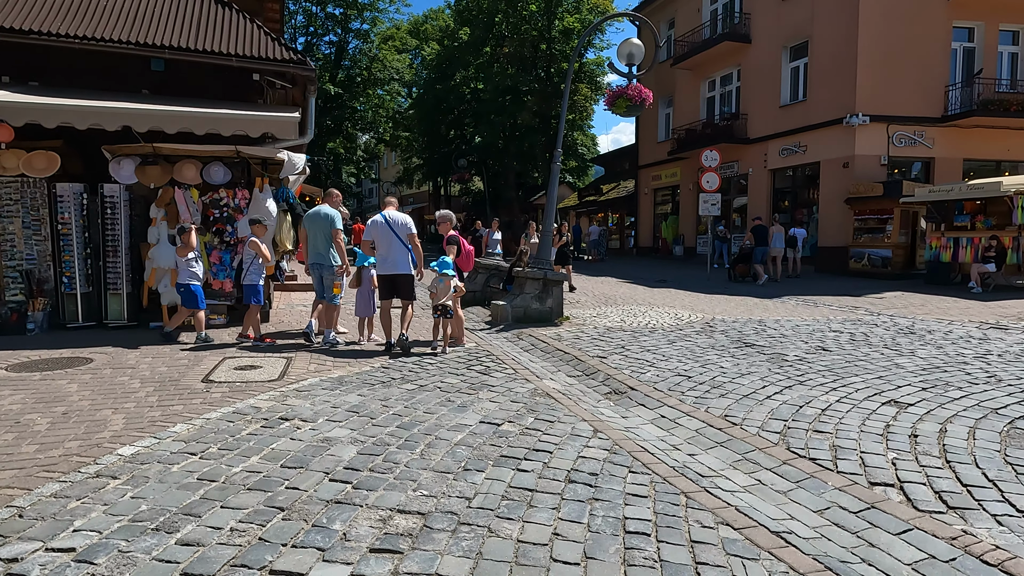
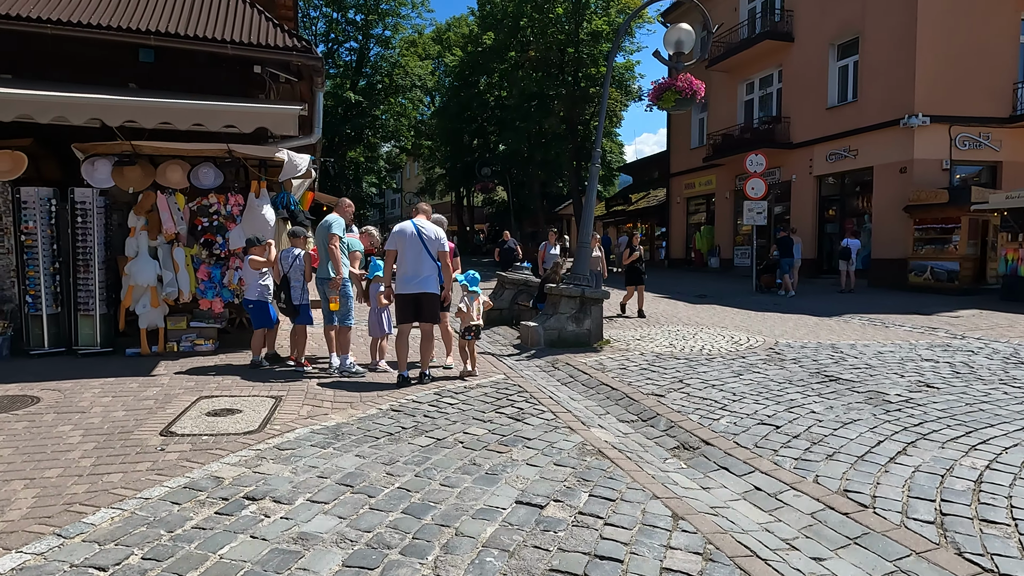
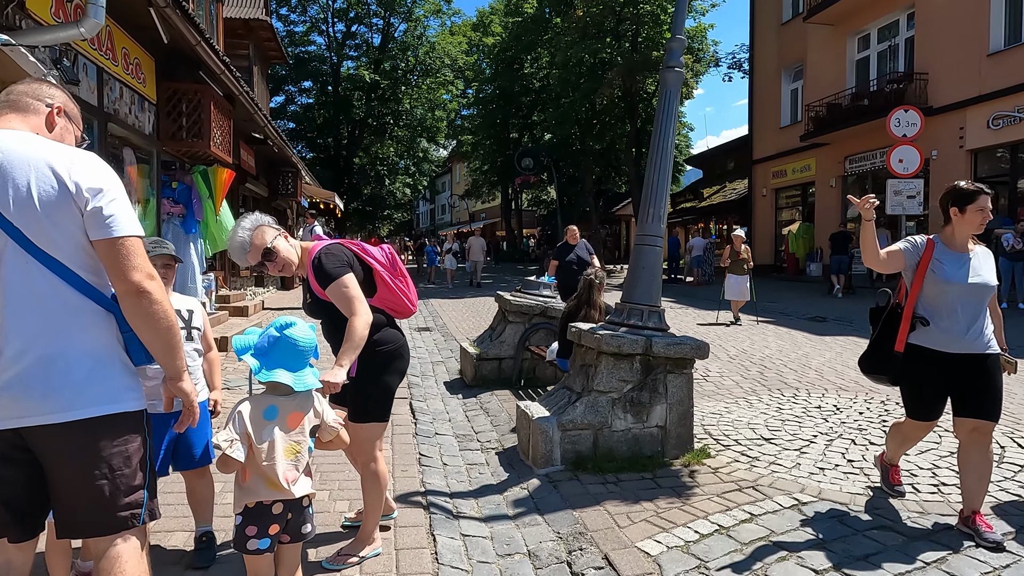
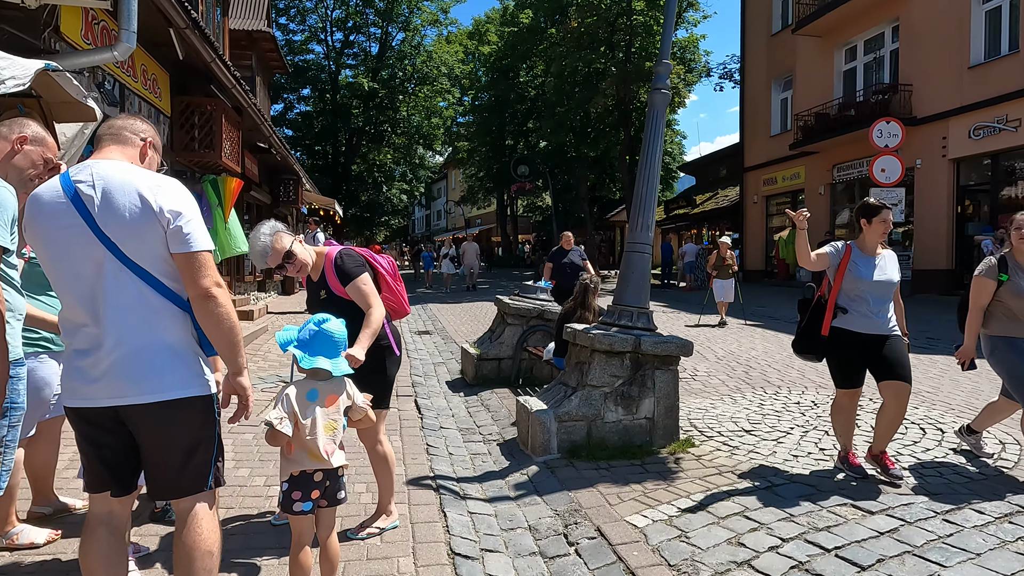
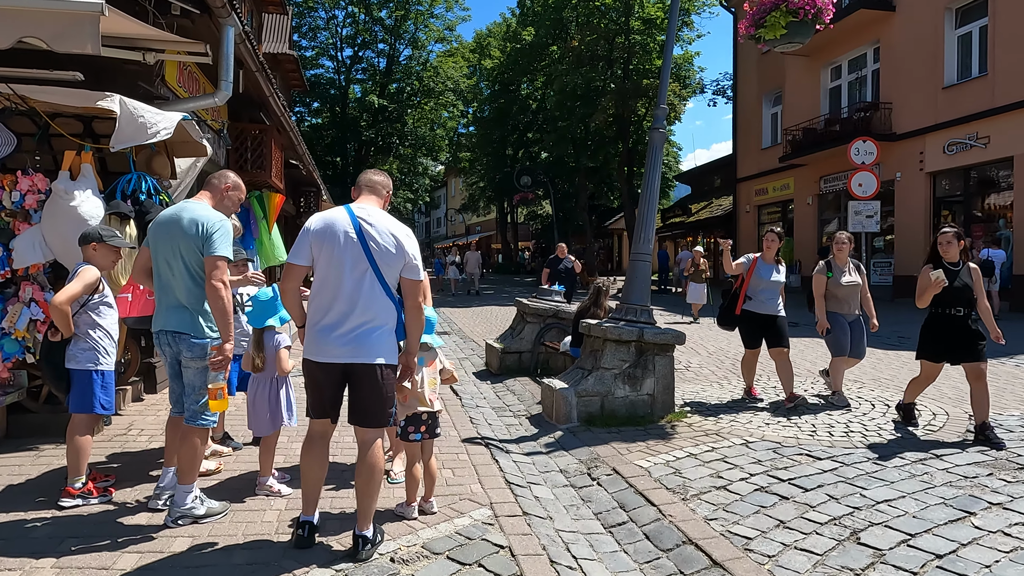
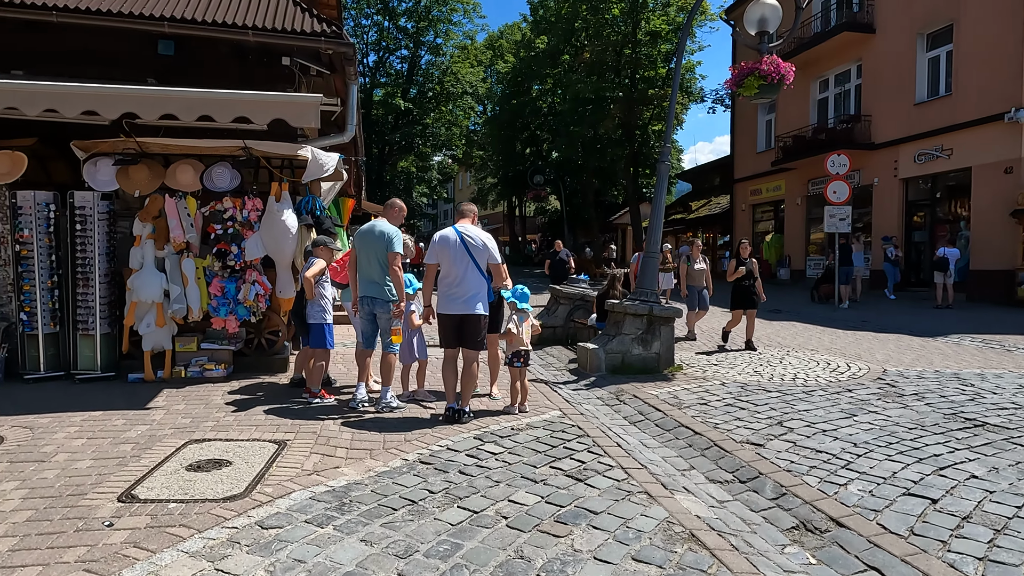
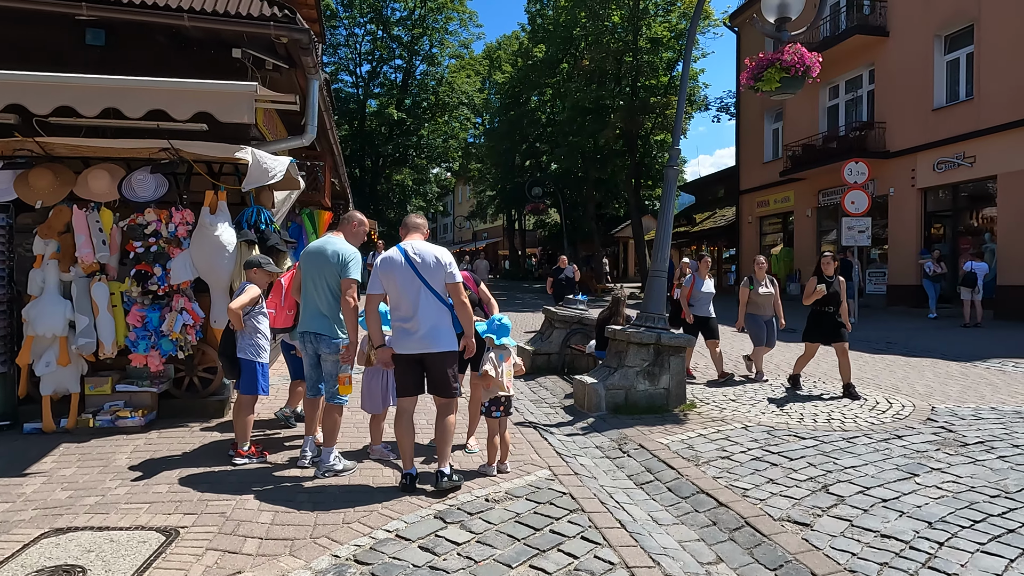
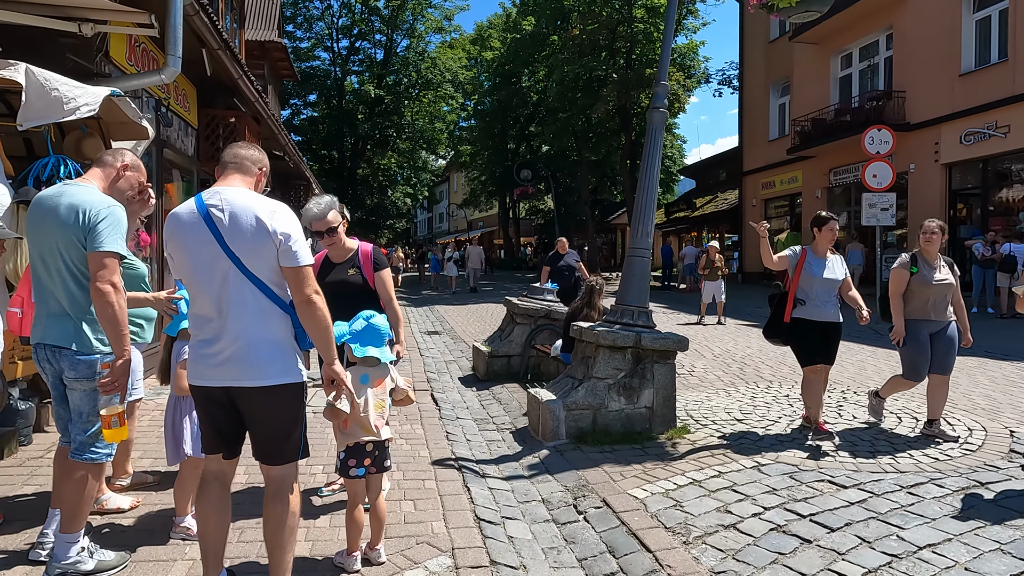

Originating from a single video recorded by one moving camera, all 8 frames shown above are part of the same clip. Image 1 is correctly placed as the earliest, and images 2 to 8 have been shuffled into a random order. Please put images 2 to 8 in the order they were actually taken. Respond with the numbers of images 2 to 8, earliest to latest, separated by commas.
2, 6, 7, 5, 8, 4, 3
